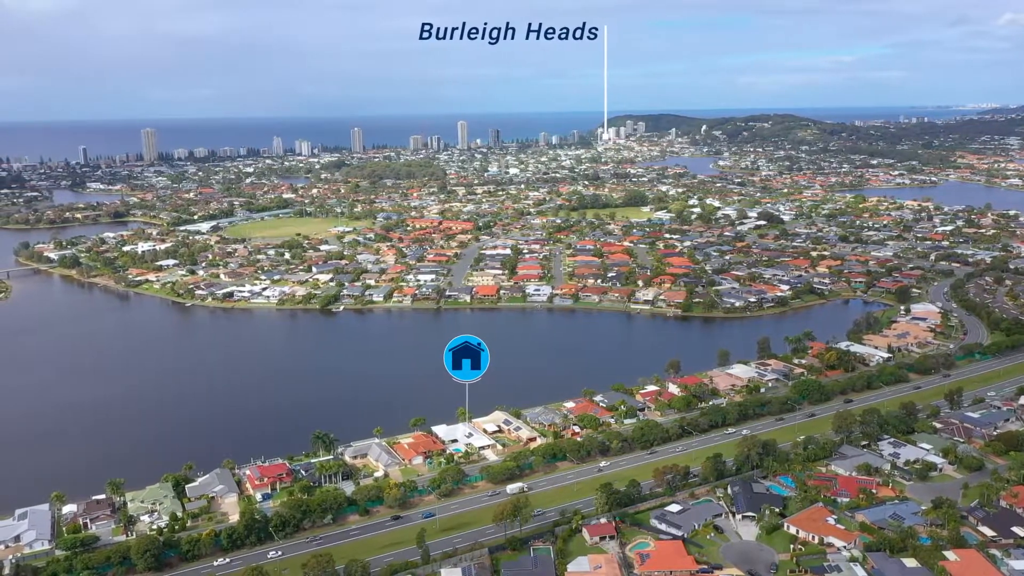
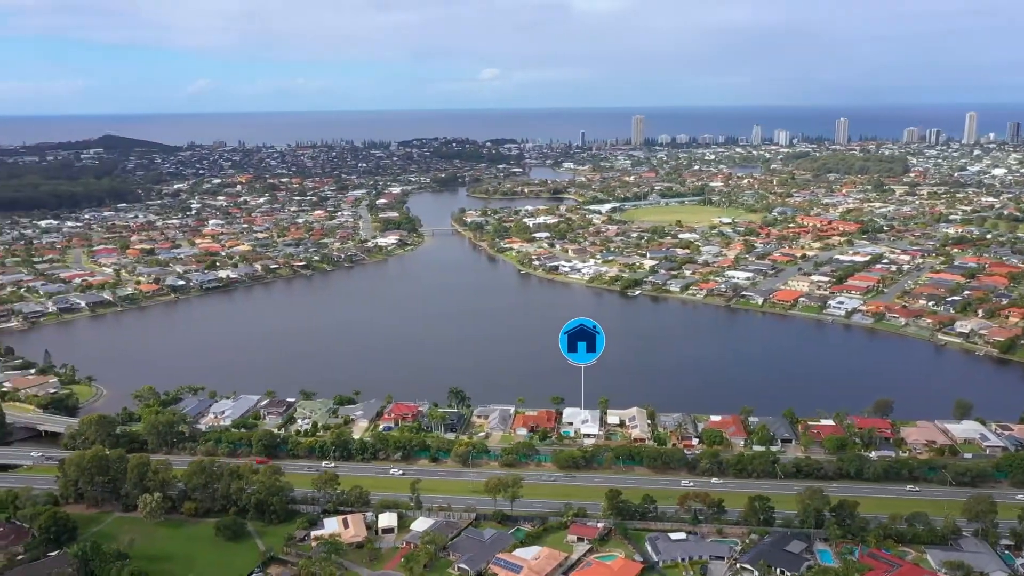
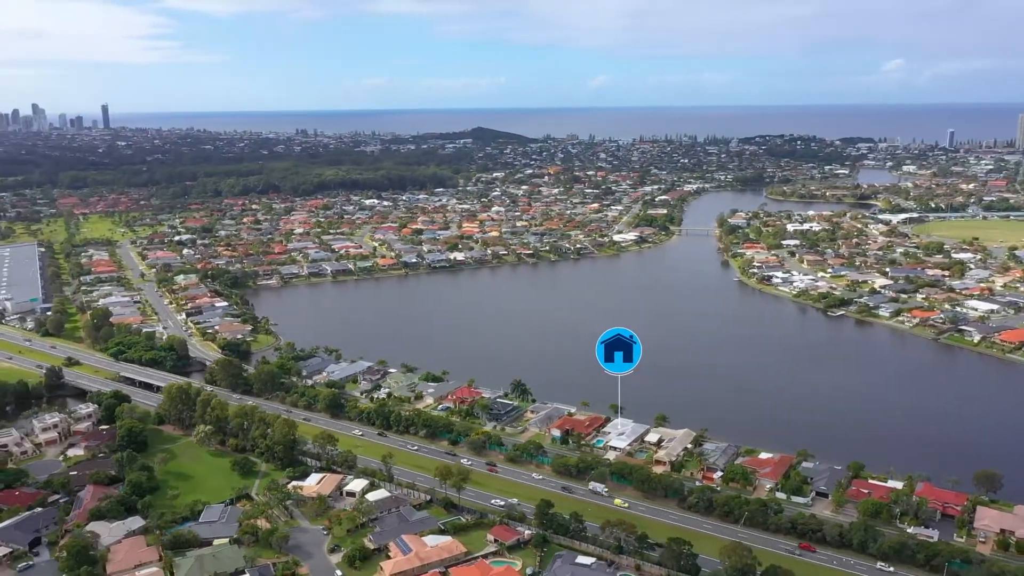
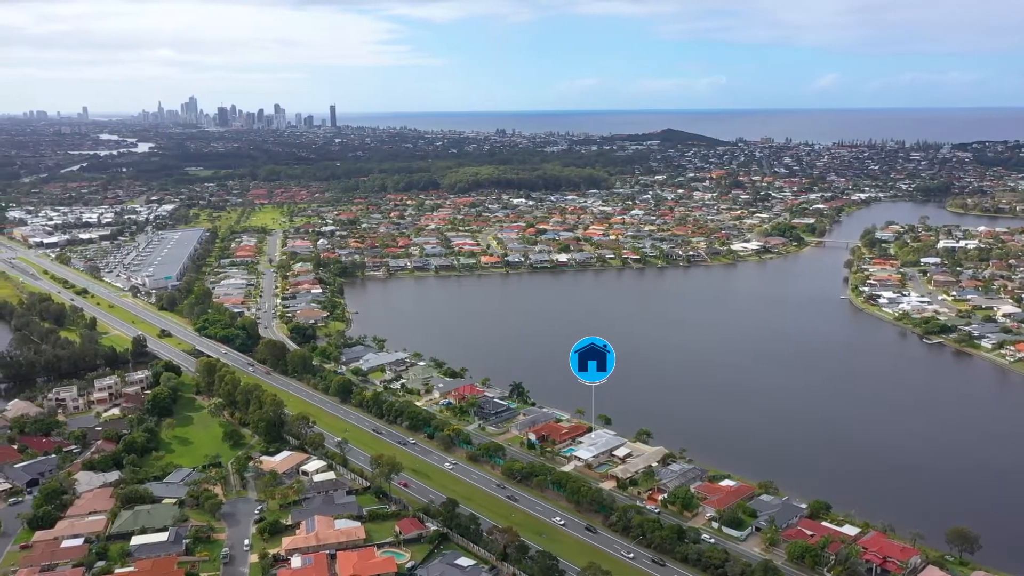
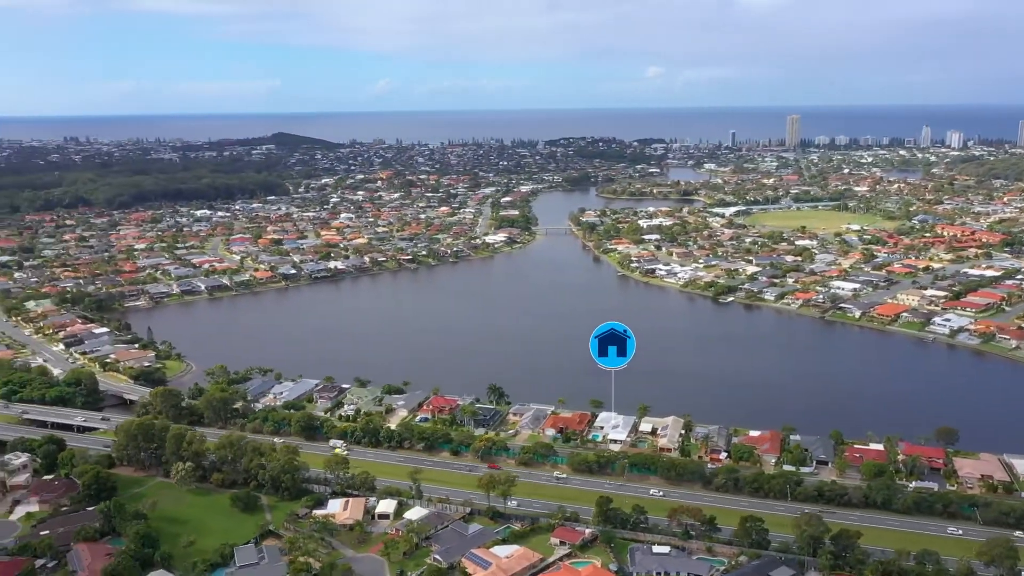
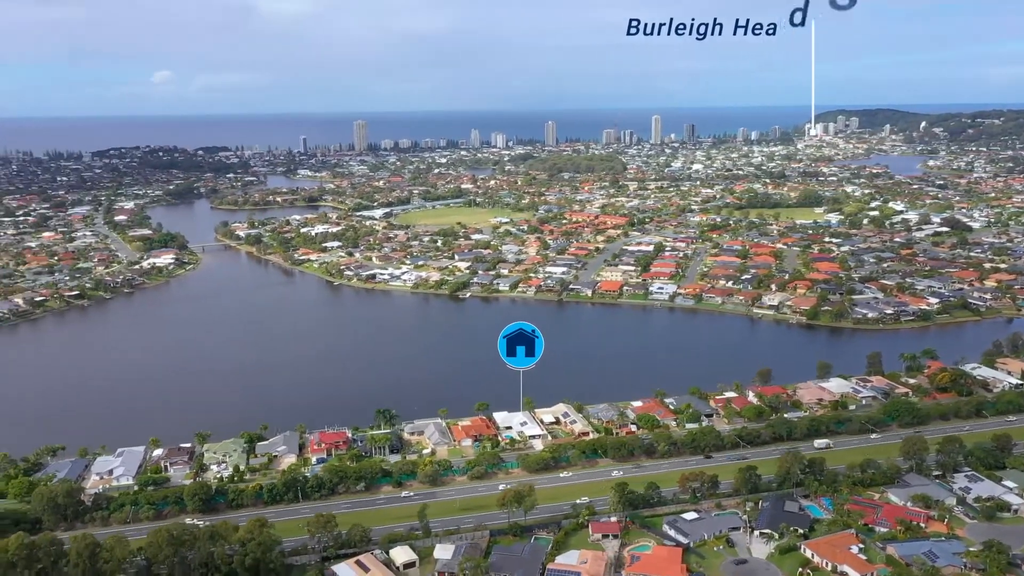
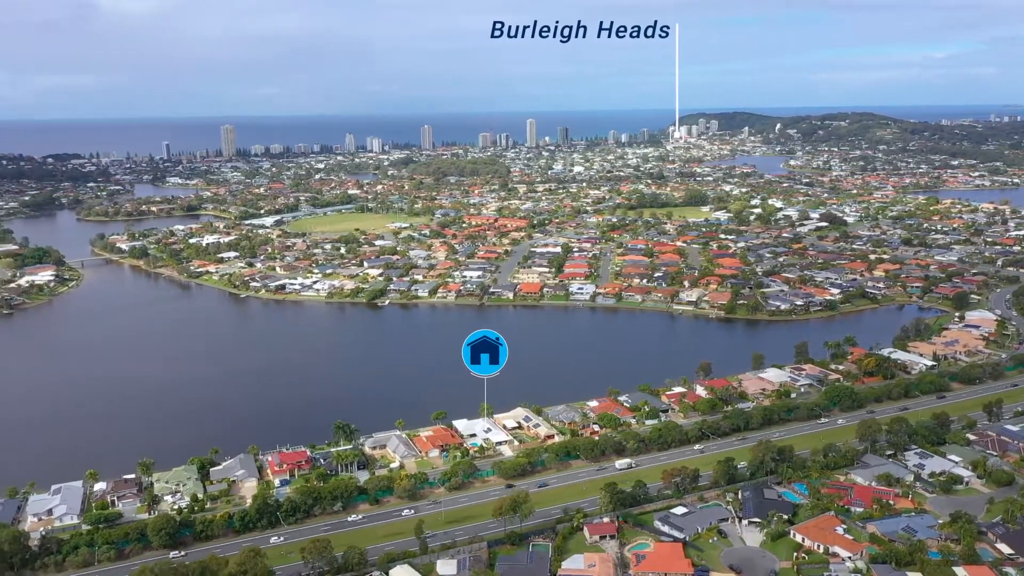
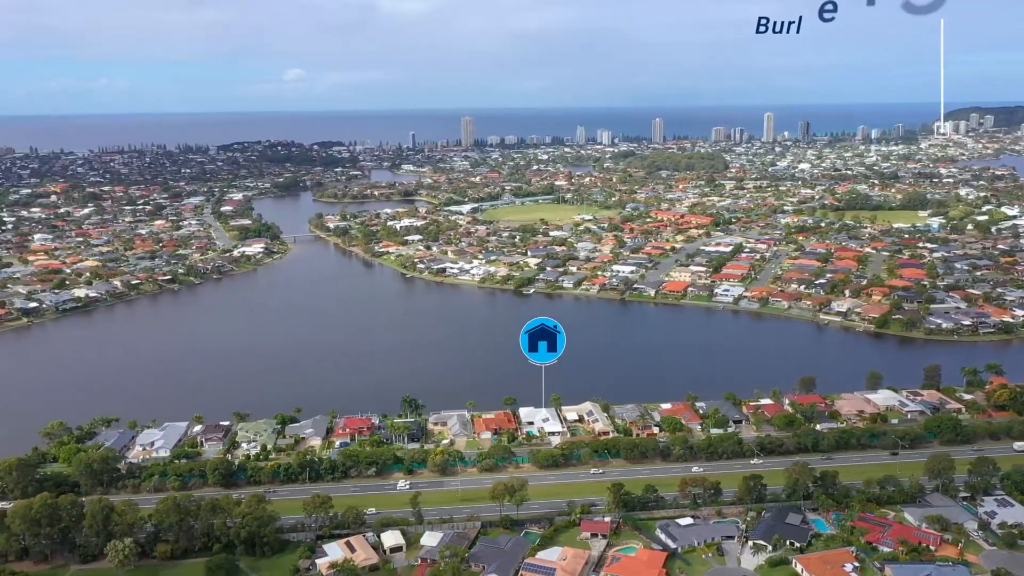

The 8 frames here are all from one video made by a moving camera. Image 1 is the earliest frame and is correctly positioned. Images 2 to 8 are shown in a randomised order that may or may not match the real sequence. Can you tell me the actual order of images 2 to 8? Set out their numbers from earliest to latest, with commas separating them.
7, 6, 8, 2, 5, 3, 4
